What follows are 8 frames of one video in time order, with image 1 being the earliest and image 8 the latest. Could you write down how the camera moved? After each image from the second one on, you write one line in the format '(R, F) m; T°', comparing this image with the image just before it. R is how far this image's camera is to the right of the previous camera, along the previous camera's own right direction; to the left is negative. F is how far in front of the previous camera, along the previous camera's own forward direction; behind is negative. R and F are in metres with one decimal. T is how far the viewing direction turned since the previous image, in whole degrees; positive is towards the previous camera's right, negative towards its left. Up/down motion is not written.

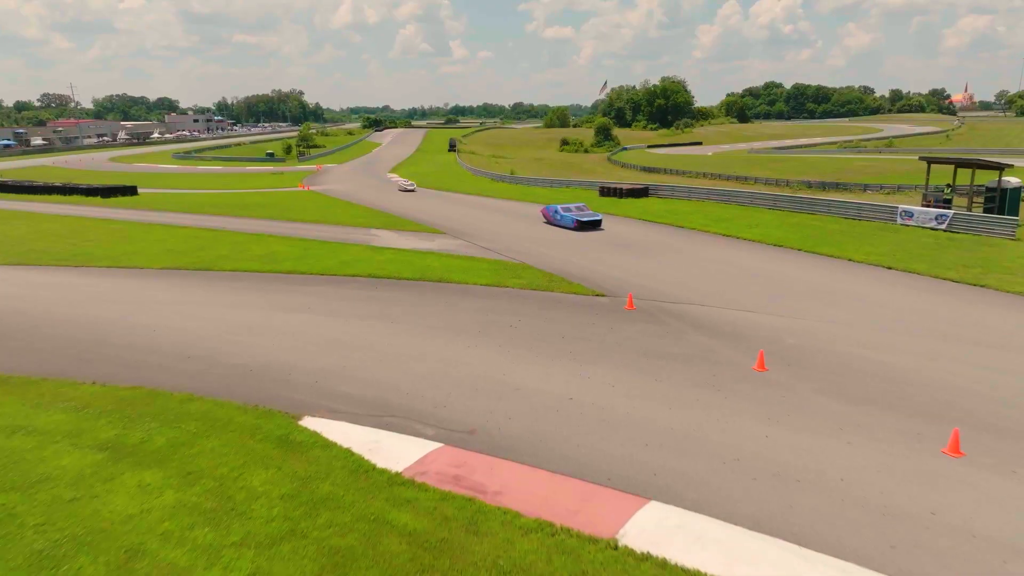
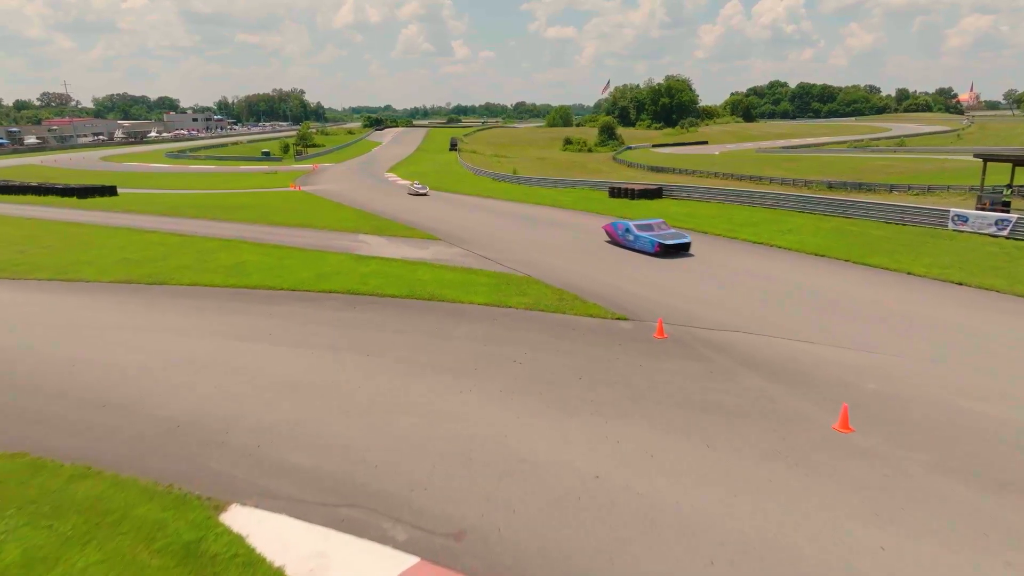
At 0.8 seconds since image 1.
(0.0, +3.0) m; 0°
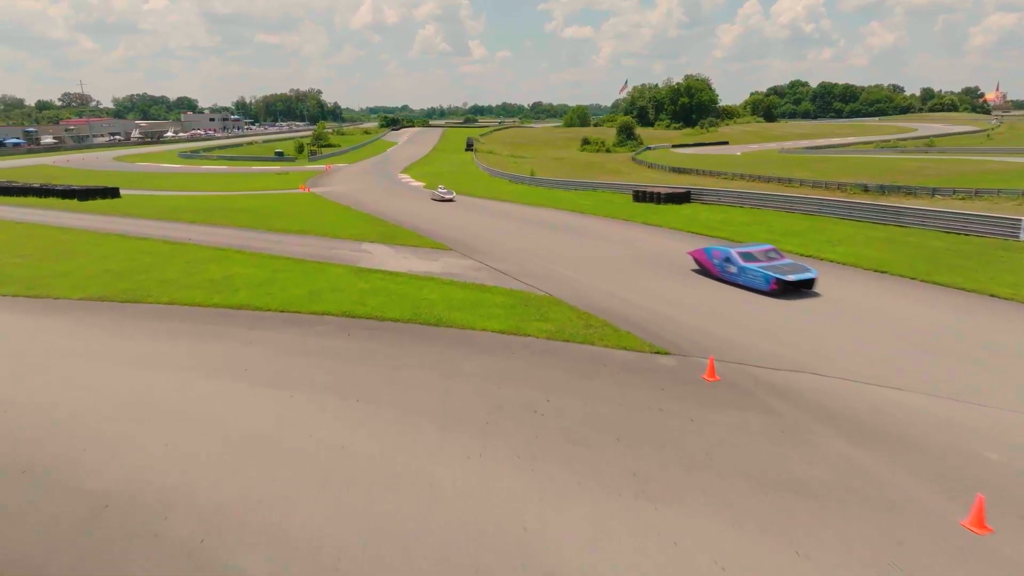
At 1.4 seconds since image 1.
(-0.1, +2.3) m; -1°
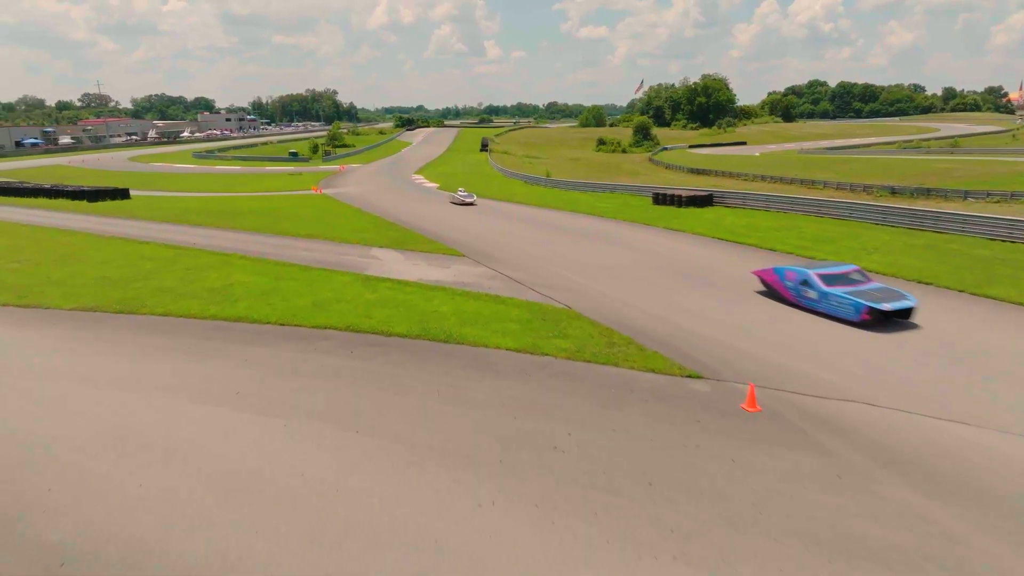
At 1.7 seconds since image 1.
(0.0, +1.1) m; -1°
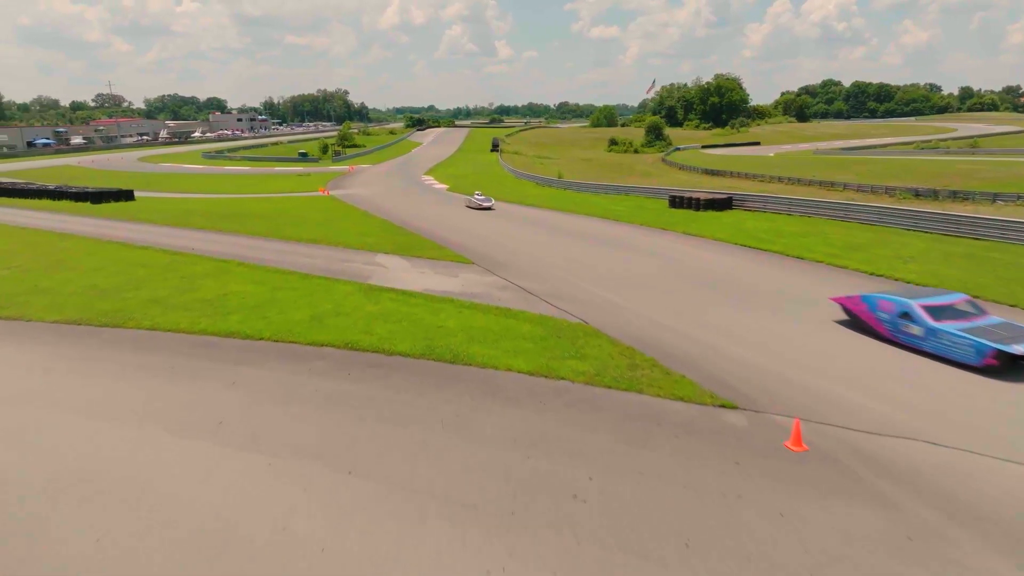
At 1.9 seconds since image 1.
(0.0, +1.1) m; -1°
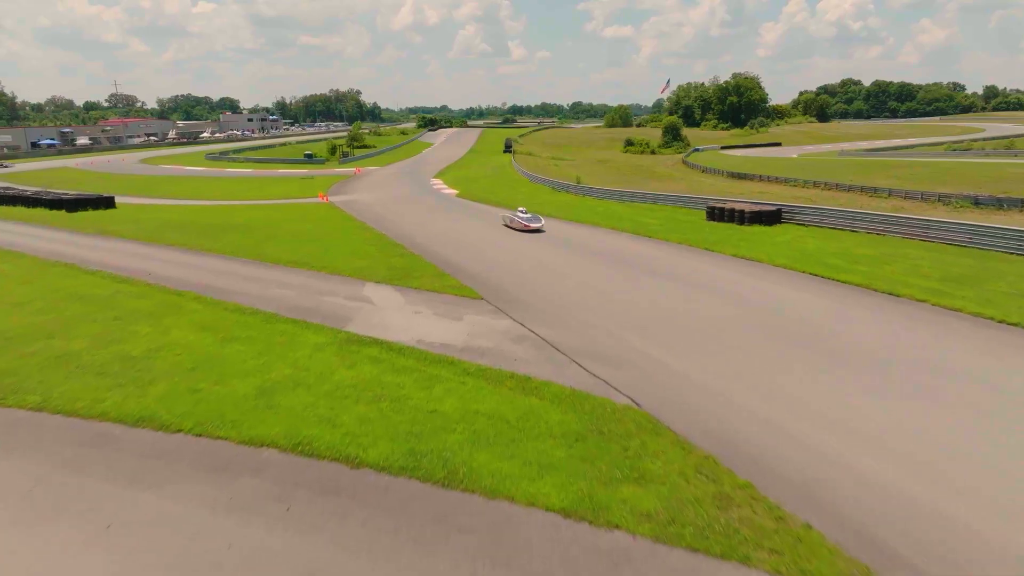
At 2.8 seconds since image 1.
(-0.2, +4.0) m; -1°
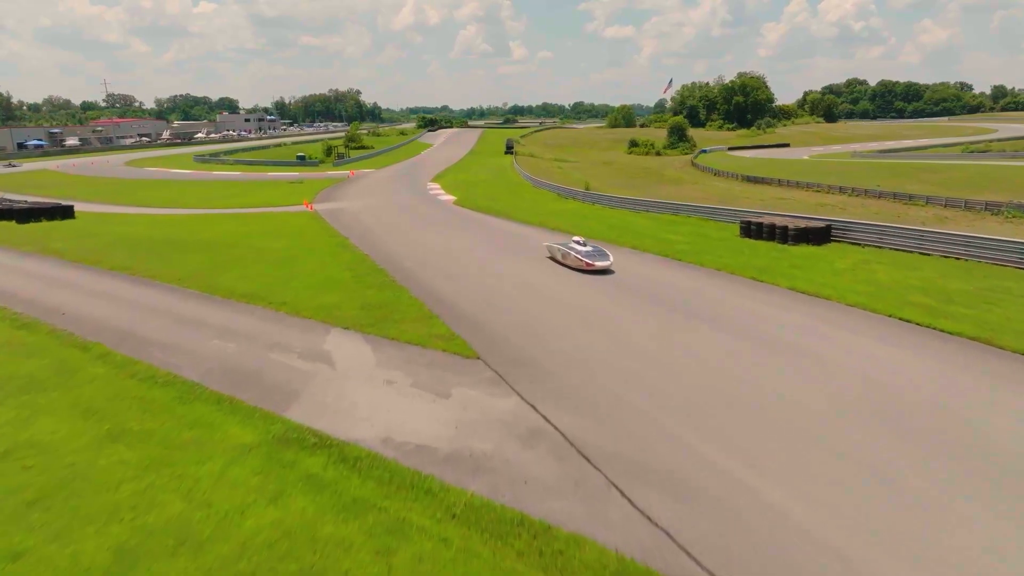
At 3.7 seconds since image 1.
(-0.1, +4.1) m; 0°
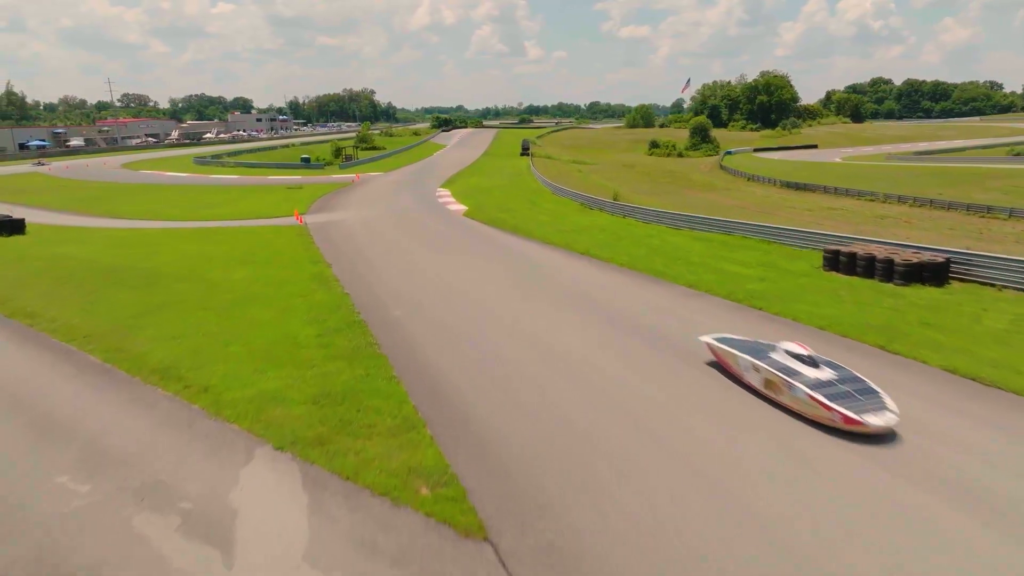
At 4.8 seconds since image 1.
(-0.2, +5.5) m; -1°
